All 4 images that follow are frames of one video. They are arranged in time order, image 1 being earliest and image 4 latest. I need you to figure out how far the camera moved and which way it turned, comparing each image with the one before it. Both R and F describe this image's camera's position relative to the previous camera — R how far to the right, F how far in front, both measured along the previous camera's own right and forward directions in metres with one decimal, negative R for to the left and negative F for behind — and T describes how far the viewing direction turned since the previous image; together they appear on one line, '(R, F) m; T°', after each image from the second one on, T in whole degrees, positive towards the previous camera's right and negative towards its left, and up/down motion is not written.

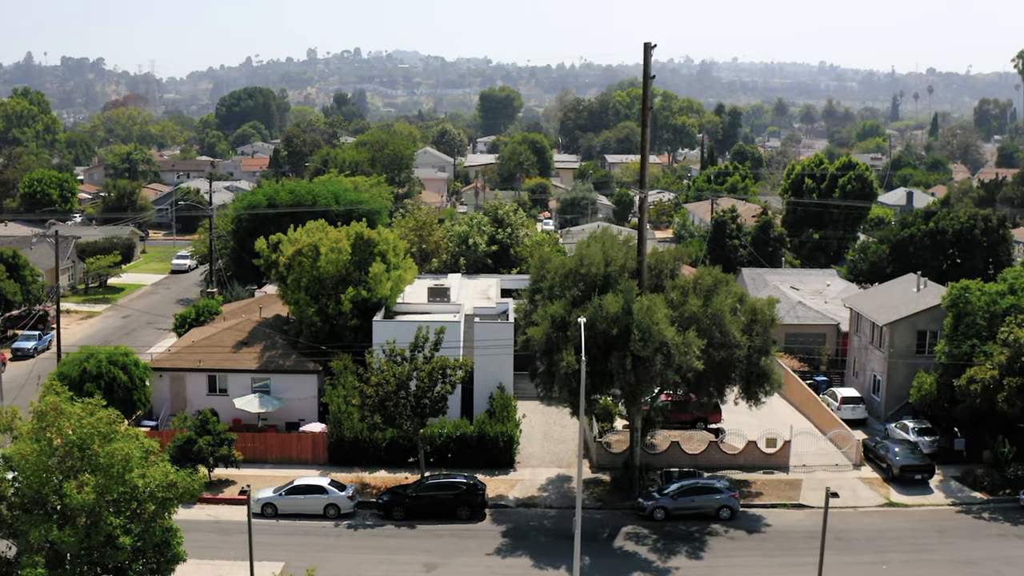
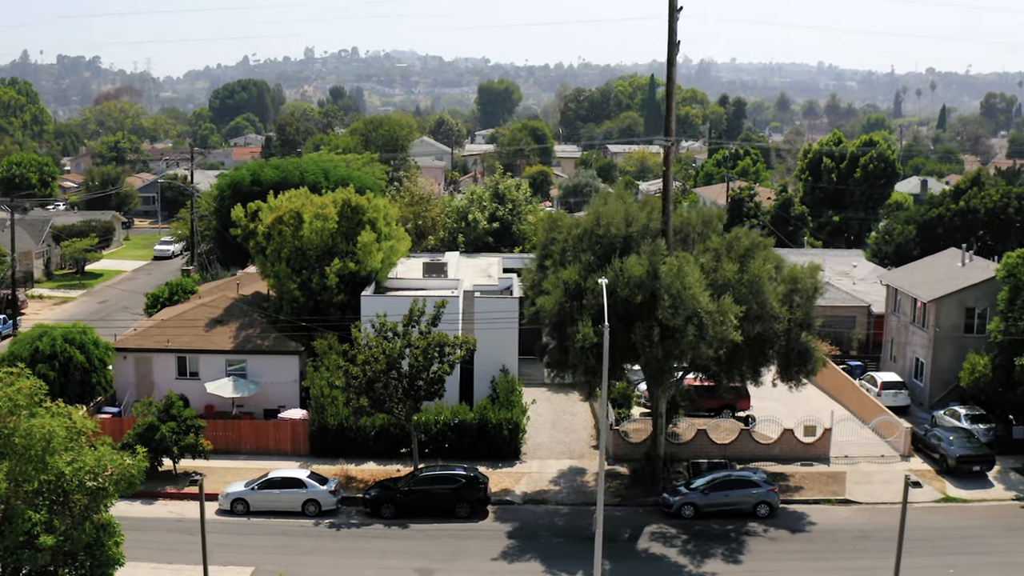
(-0.3, +4.5) m; 0°
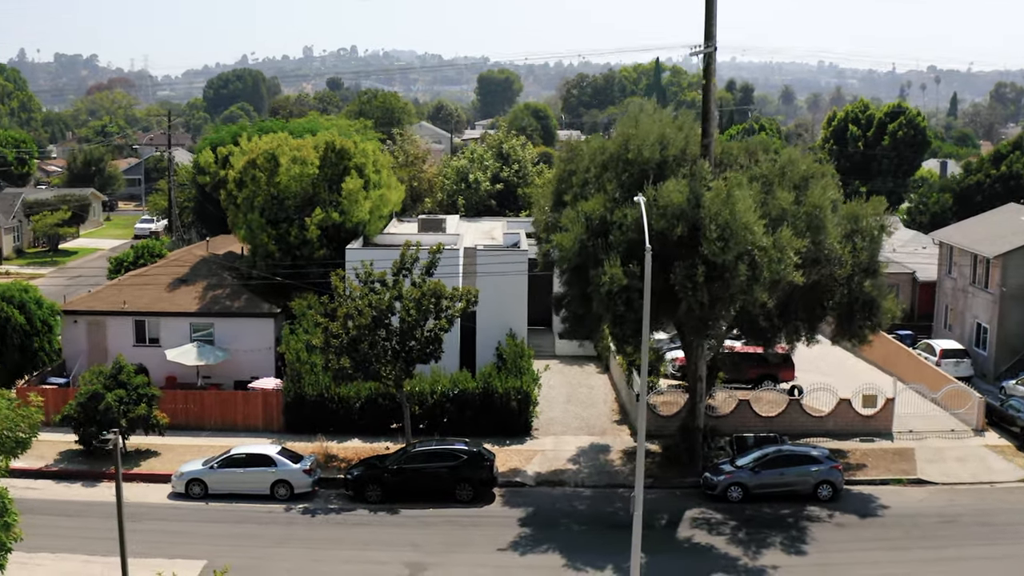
(-0.3, +5.1) m; 0°
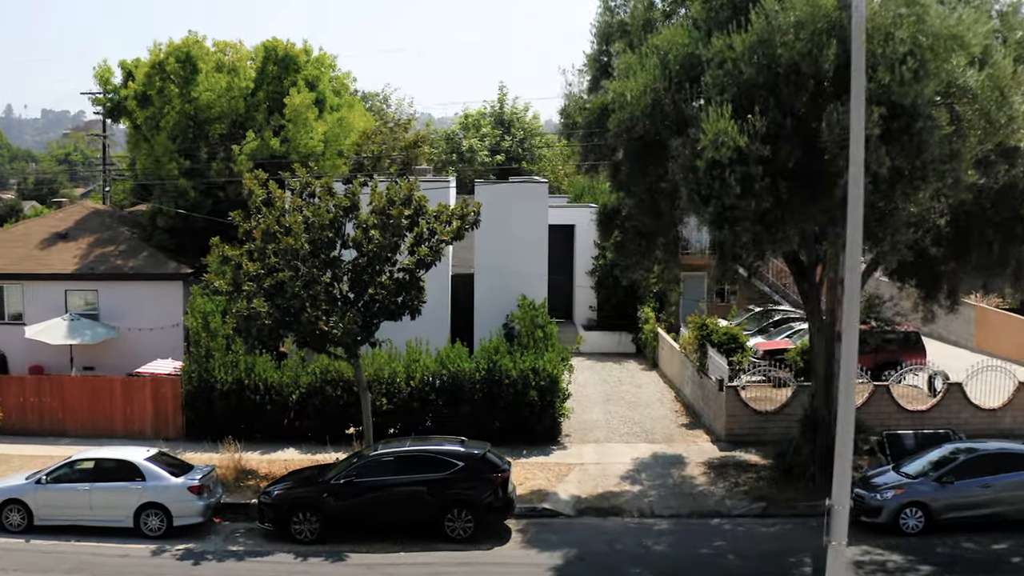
(-0.5, +9.9) m; +1°
